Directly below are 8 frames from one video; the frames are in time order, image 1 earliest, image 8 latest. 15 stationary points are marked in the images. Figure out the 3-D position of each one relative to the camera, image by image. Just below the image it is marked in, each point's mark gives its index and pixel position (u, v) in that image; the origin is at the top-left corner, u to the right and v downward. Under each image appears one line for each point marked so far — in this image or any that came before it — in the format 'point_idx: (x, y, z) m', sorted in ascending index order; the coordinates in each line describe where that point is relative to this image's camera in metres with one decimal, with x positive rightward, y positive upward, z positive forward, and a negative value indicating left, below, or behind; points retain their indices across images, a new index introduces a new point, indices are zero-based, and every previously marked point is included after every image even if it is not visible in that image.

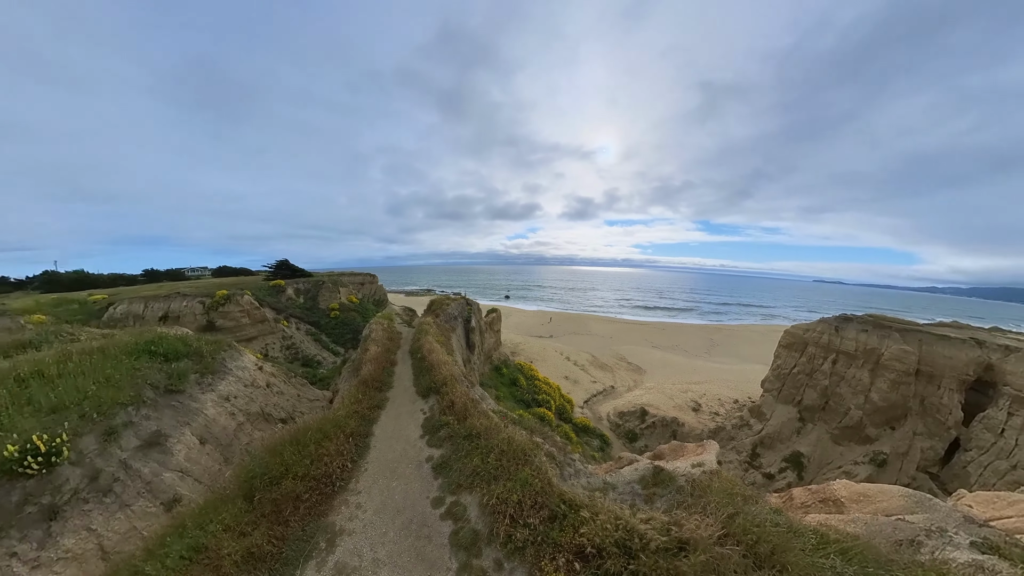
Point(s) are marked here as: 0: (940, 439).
0: (+13.5, -4.5, +8.5) m
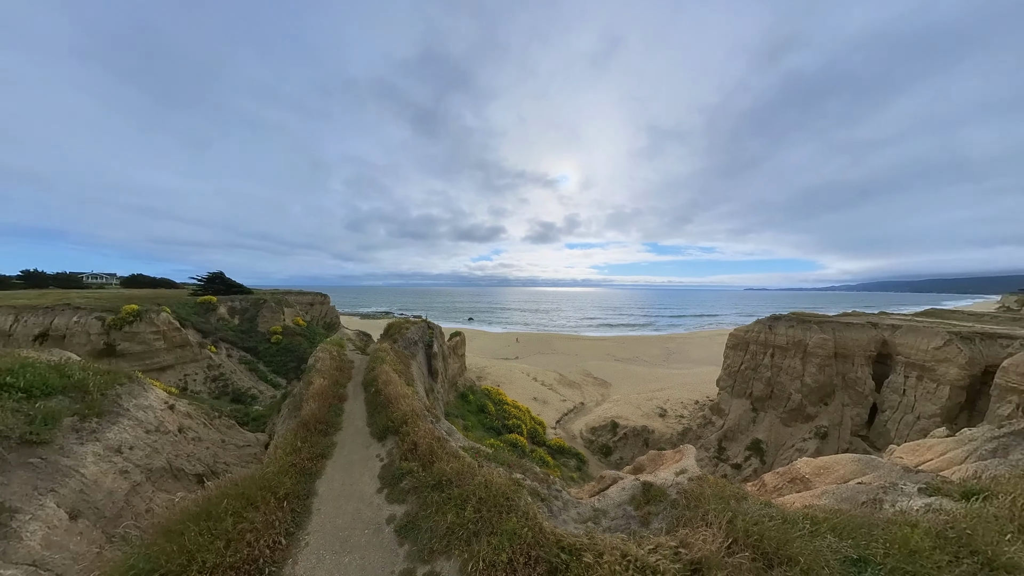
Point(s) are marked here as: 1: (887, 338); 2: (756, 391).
0: (+13.4, -4.4, +10.5) m
1: (+14.2, -1.6, +10.4) m
2: (+11.3, -4.7, +12.9) m
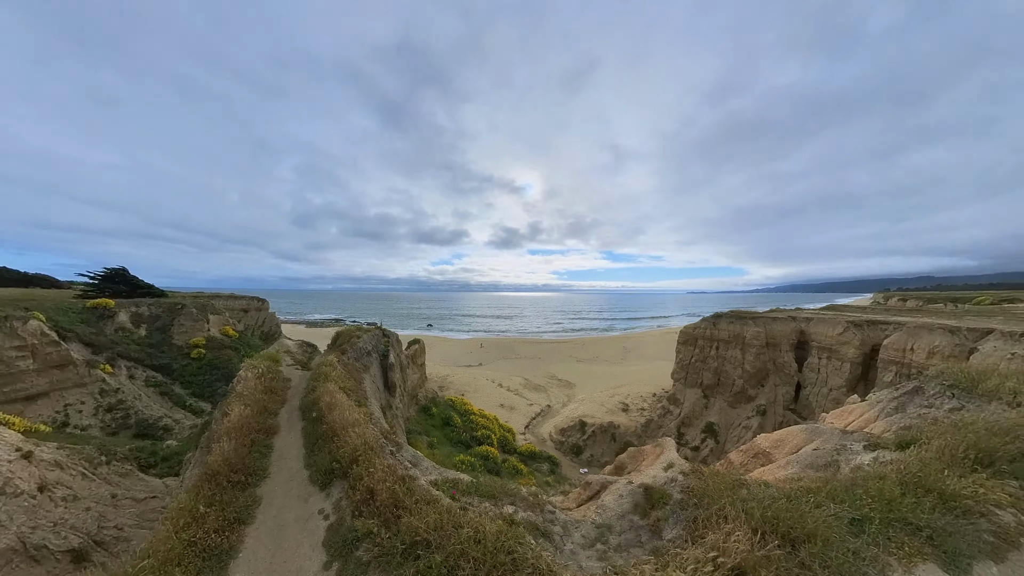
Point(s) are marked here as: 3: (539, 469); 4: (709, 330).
0: (+13.0, -4.5, +13.1) m
1: (+13.8, -1.7, +13.2) m
2: (+10.4, -4.9, +15.0) m
3: (+1.5, -10.9, +16.9) m
4: (+11.0, -2.2, +15.5) m
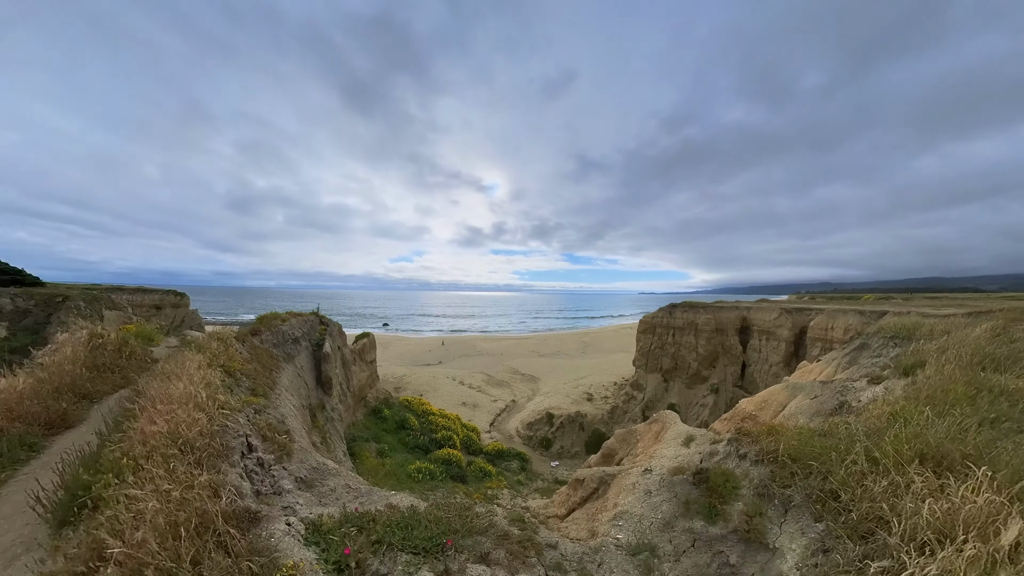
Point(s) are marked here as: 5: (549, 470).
0: (+12.0, -4.2, +15.1) m
1: (+12.7, -1.5, +15.4) m
2: (+9.1, -4.6, +16.5) m
3: (0.0, -10.7, +16.6) m
4: (+9.5, -1.9, +17.2) m
5: (+2.3, -11.1, +16.9) m
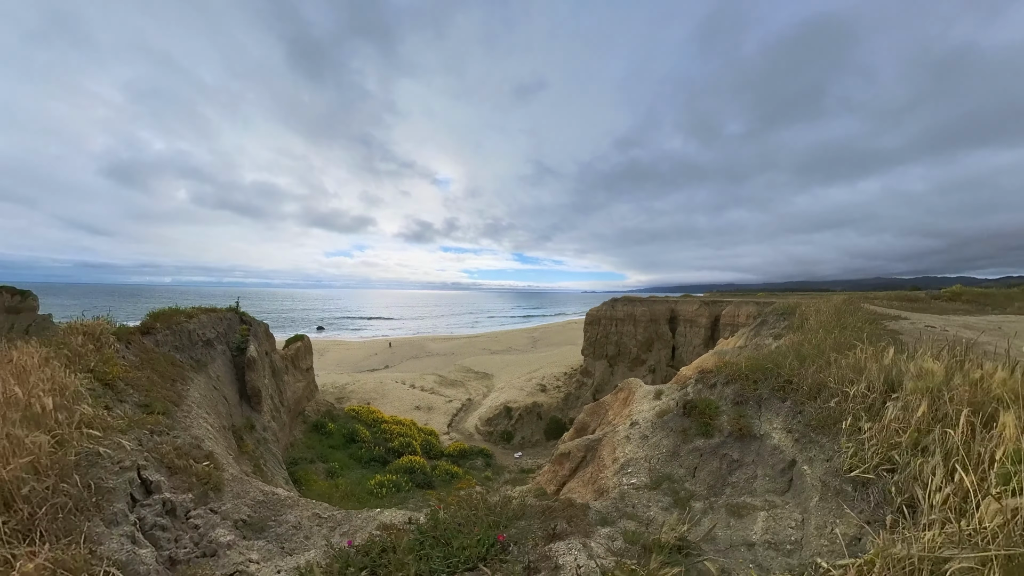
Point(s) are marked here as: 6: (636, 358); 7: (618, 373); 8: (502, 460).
0: (+10.1, -4.0, +18.4) m
1: (+10.7, -1.3, +18.9) m
2: (+6.9, -4.4, +19.1) m
3: (-1.9, -10.5, +16.7) m
4: (+7.2, -1.8, +19.8) m
5: (+0.2, -11.0, +17.6) m
6: (+8.3, -4.8, +18.6) m
7: (+7.2, -5.7, +18.6) m
8: (-0.5, -11.0, +17.9) m
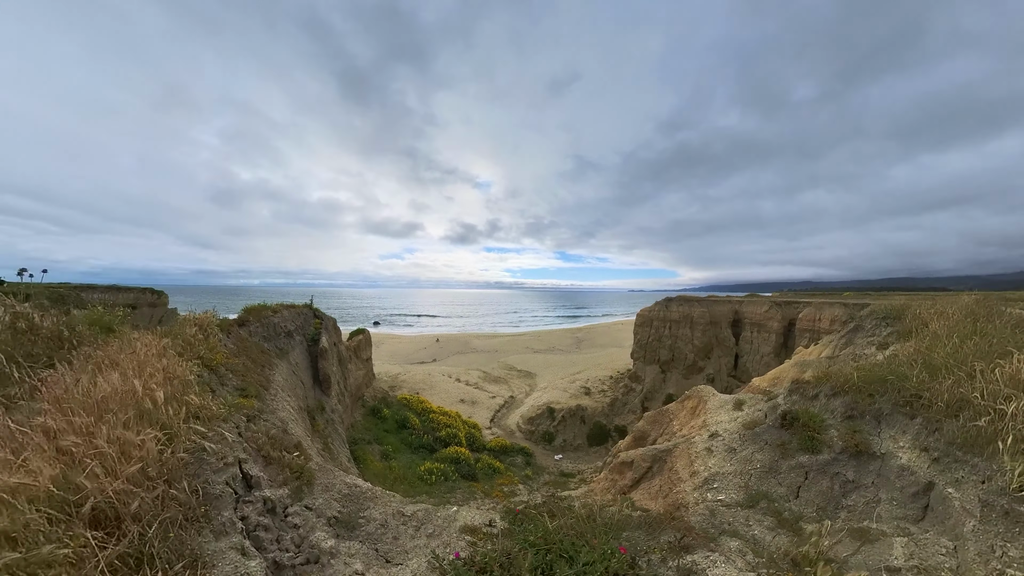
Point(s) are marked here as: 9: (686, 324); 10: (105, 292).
0: (+12.5, -3.9, +16.4) m
1: (+13.2, -1.2, +16.7) m
2: (+9.5, -4.4, +17.6) m
3: (+0.4, -10.6, +16.9) m
4: (+9.8, -1.7, +18.2) m
5: (+2.7, -11.0, +17.4) m
6: (+10.8, -4.7, +16.9) m
7: (+9.6, -5.7, +17.1) m
8: (+2.0, -11.0, +17.8) m
9: (+10.7, -2.4, +17.4) m
10: (-17.0, -0.3, +11.5) m
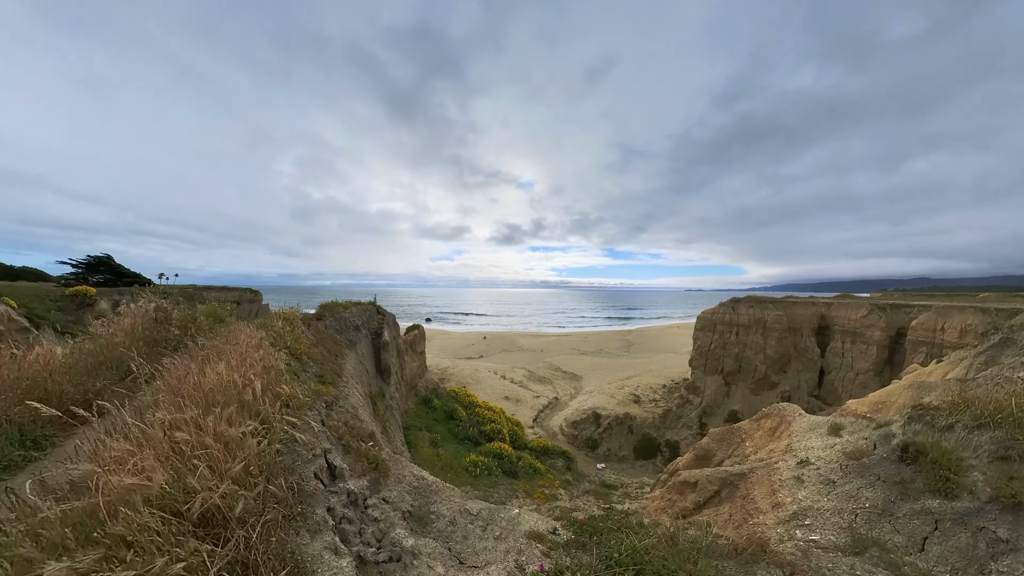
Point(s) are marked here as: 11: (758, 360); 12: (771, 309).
0: (+14.4, -3.9, +13.6) m
1: (+15.1, -1.2, +13.7) m
2: (+11.7, -4.4, +15.3) m
3: (+2.7, -10.6, +16.6) m
4: (+12.1, -1.7, +15.9) m
5: (+5.0, -11.0, +16.6) m
6: (+12.8, -4.7, +14.4) m
7: (+11.7, -5.7, +14.9) m
8: (+4.4, -11.0, +17.1) m
9: (+12.9, -2.4, +14.9) m
10: (-15.5, -0.4, +14.8) m
11: (+12.7, -3.9, +14.6) m
12: (+13.4, -1.2, +14.7) m
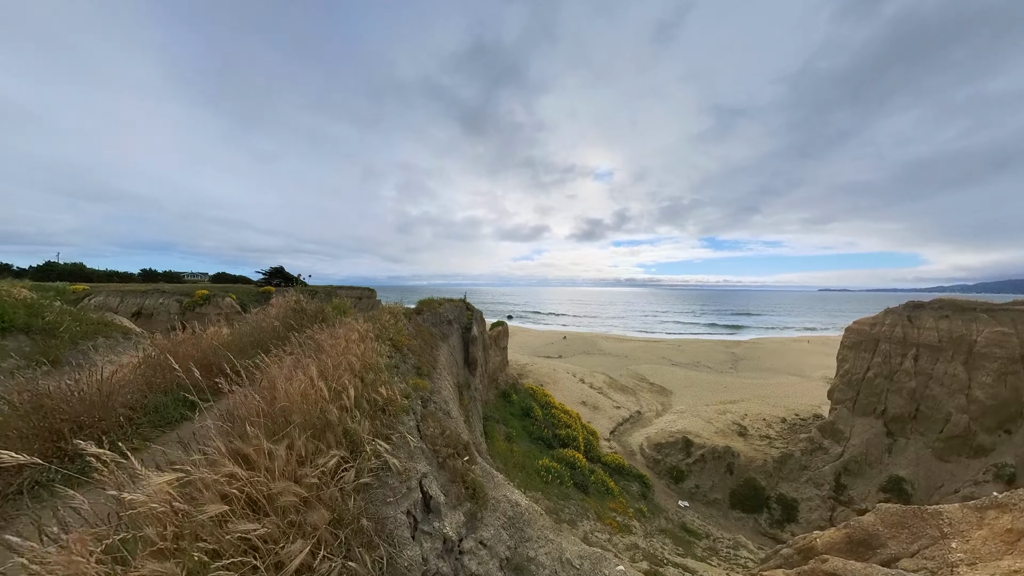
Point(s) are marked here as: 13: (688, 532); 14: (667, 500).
0: (+15.5, -4.0, +7.5) m
1: (+16.2, -1.2, +7.3) m
2: (+13.6, -4.4, +10.1) m
3: (+5.8, -10.6, +14.7) m
4: (+14.2, -1.7, +10.4) m
5: (+8.0, -11.0, +13.9) m
6: (+14.3, -4.8, +8.8) m
7: (+13.5, -5.7, +9.7) m
8: (+7.6, -11.0, +14.6) m
9: (+14.6, -2.4, +9.3) m
10: (-11.8, -0.4, +19.9) m
11: (+14.3, -3.9, +9.0) m
12: (+15.0, -1.2, +8.9) m
13: (+7.7, -11.0, +12.7) m
14: (+7.9, -11.0, +14.6) m
